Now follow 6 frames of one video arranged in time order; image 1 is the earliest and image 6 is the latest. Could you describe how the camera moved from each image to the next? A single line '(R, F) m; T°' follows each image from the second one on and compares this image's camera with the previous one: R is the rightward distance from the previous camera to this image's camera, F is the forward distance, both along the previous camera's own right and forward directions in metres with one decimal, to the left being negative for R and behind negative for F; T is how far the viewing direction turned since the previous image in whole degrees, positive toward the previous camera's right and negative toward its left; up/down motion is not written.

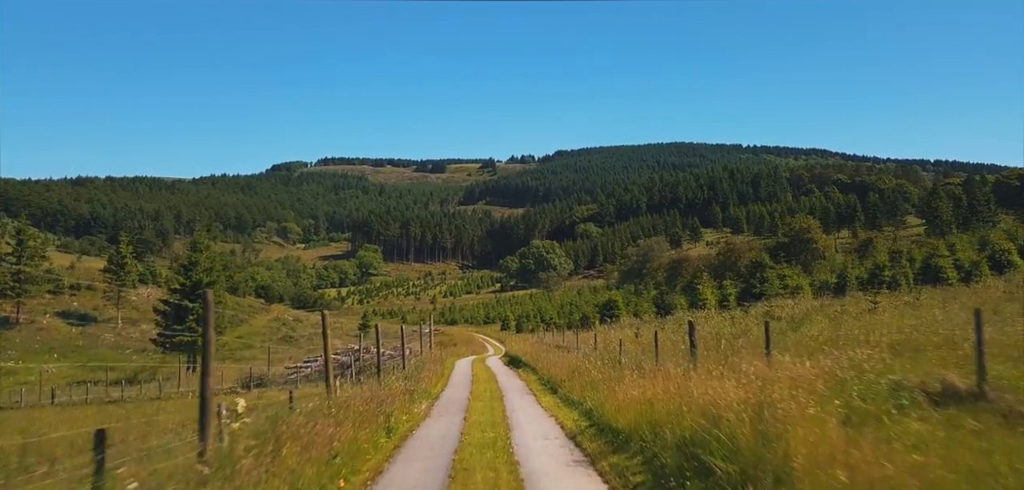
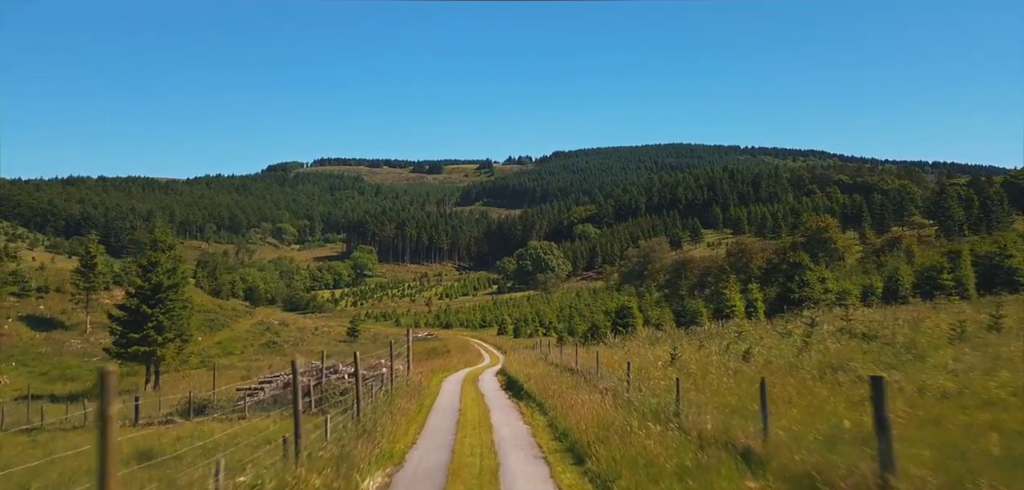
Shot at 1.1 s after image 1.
(-0.1, +4.5) m; 0°
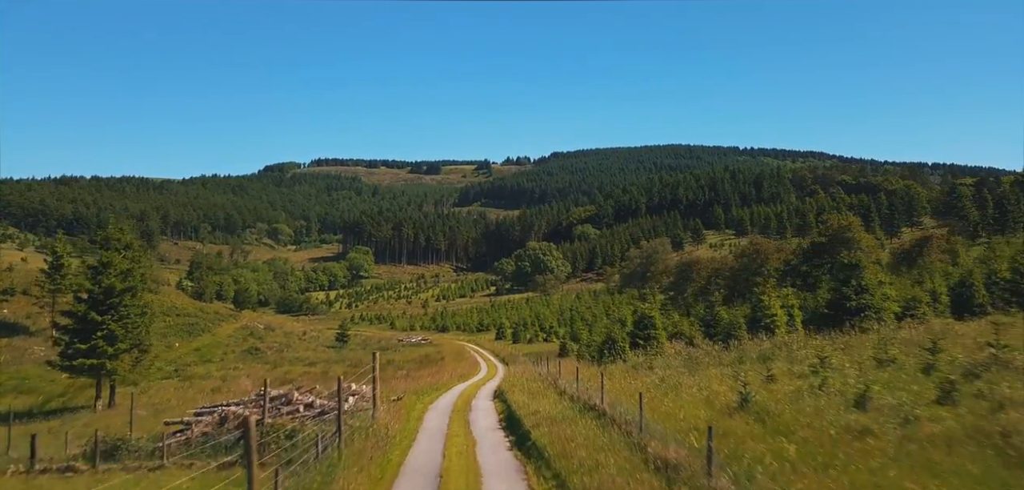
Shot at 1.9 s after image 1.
(-0.1, +4.5) m; 0°
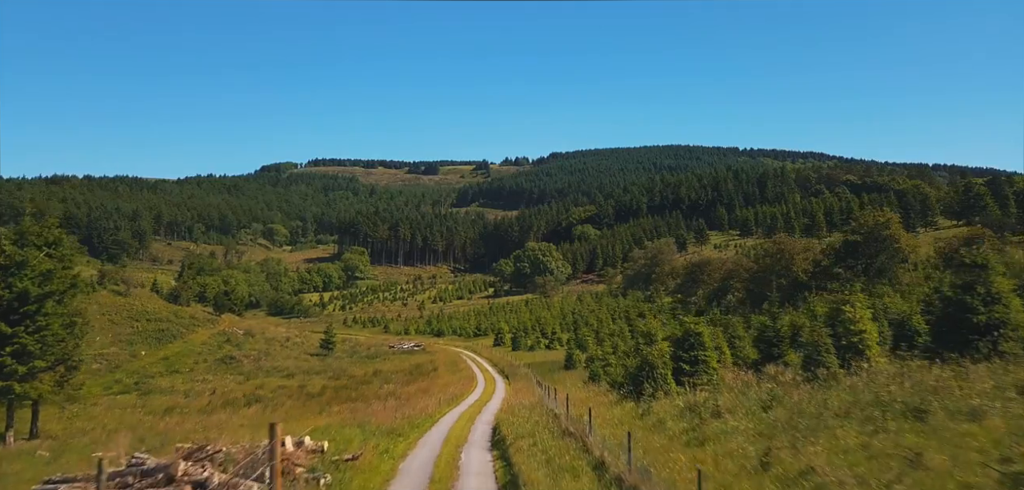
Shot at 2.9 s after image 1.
(-0.1, +5.9) m; 0°
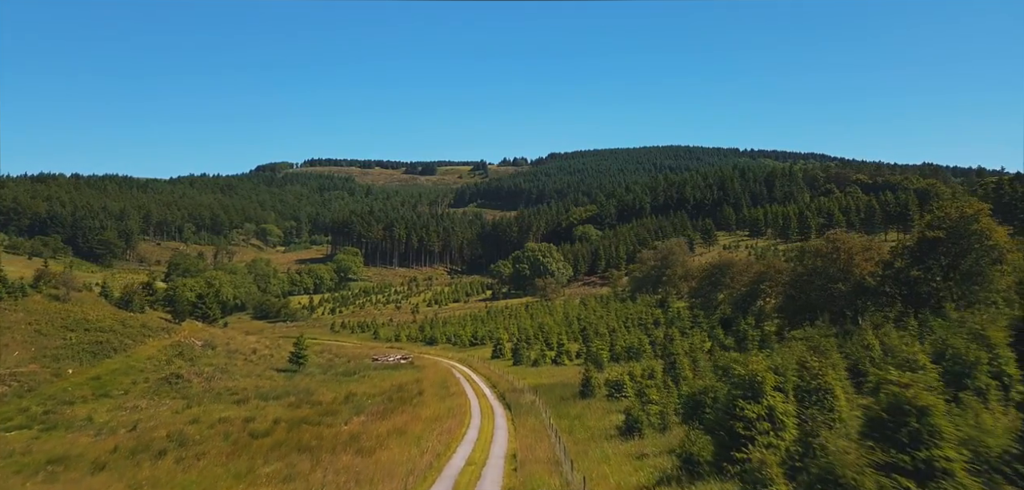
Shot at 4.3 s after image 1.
(-0.3, +9.9) m; 0°
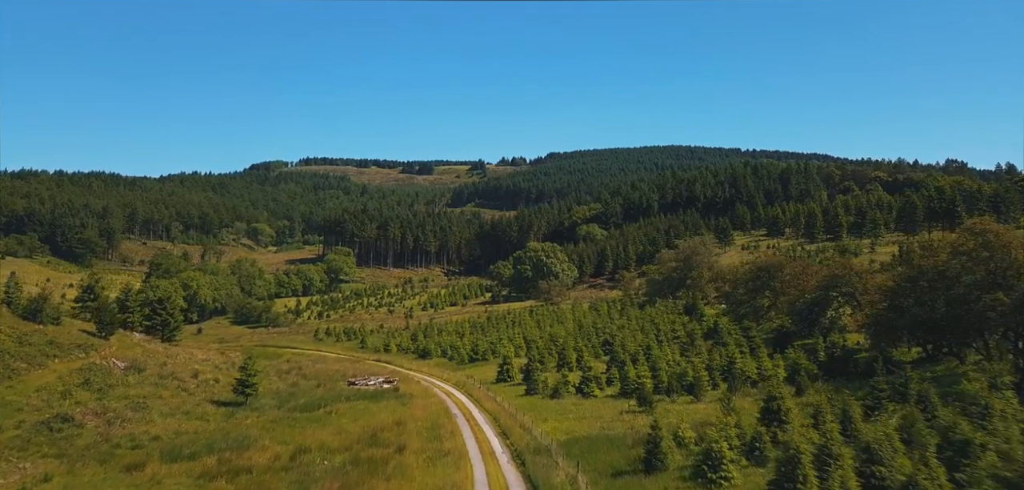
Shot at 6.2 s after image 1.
(-1.1, +14.2) m; 0°
